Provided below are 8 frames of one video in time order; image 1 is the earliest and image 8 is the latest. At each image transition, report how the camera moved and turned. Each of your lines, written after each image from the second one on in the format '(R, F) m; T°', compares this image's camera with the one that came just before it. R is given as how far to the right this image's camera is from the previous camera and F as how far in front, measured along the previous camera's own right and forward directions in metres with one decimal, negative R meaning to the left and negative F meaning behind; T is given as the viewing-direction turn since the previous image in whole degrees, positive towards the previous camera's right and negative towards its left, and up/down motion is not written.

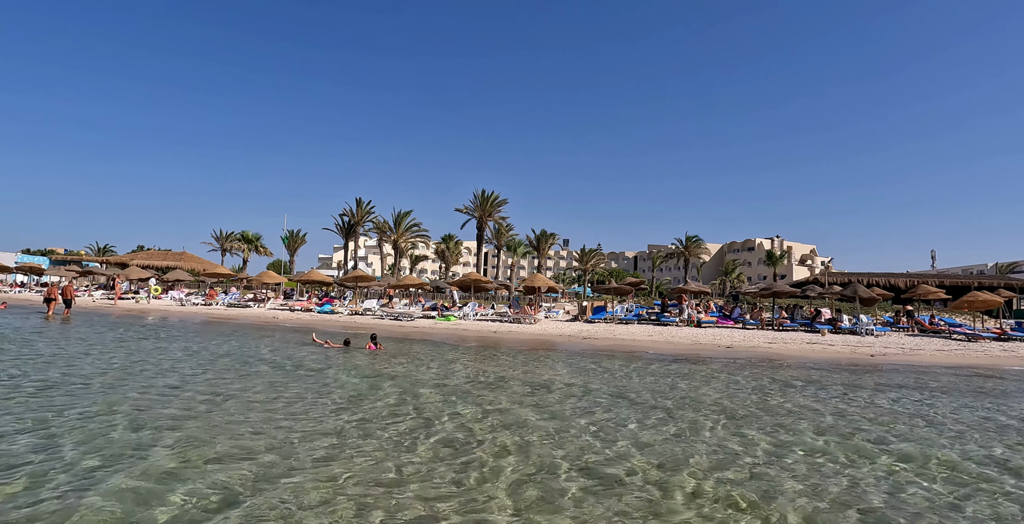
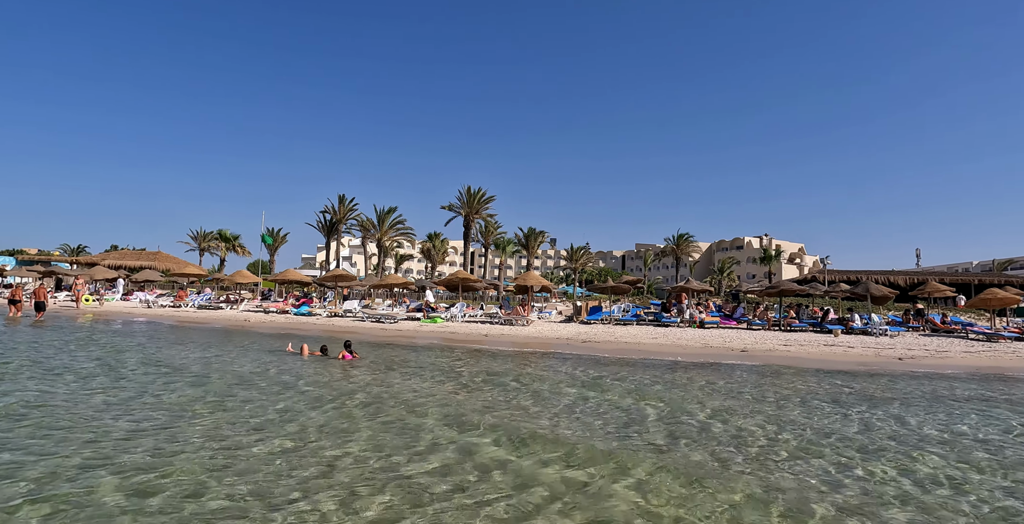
(-0.2, +1.4) m; +1°
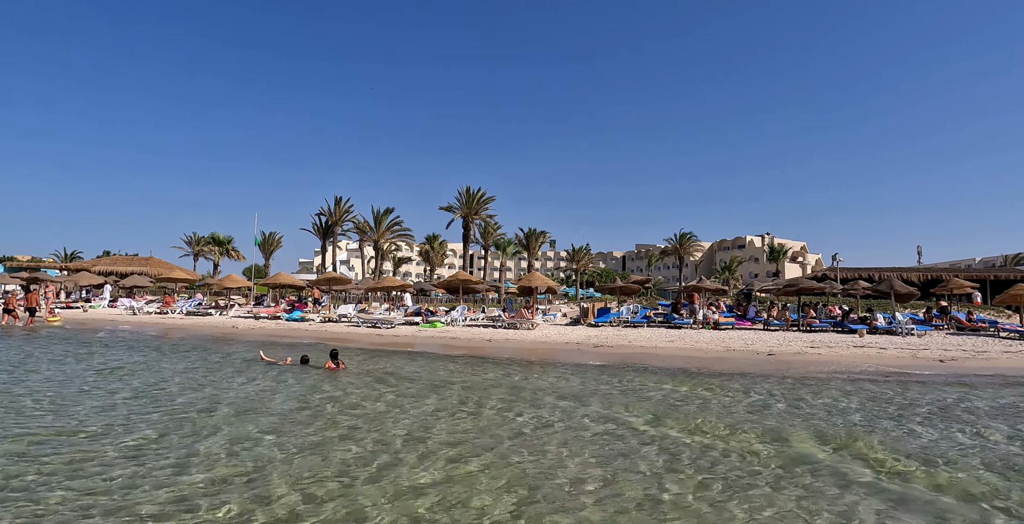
(-0.1, +1.1) m; 0°
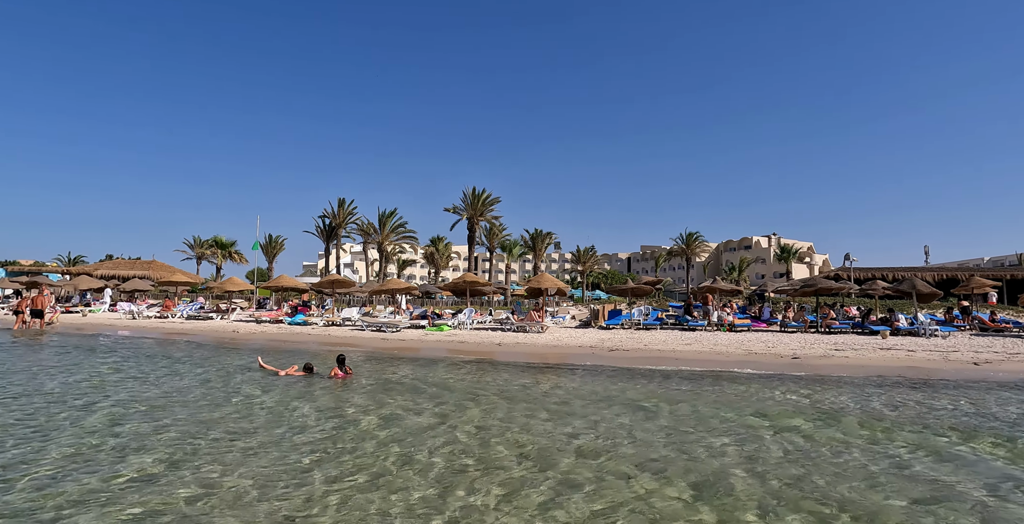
(-0.2, +0.6) m; 0°
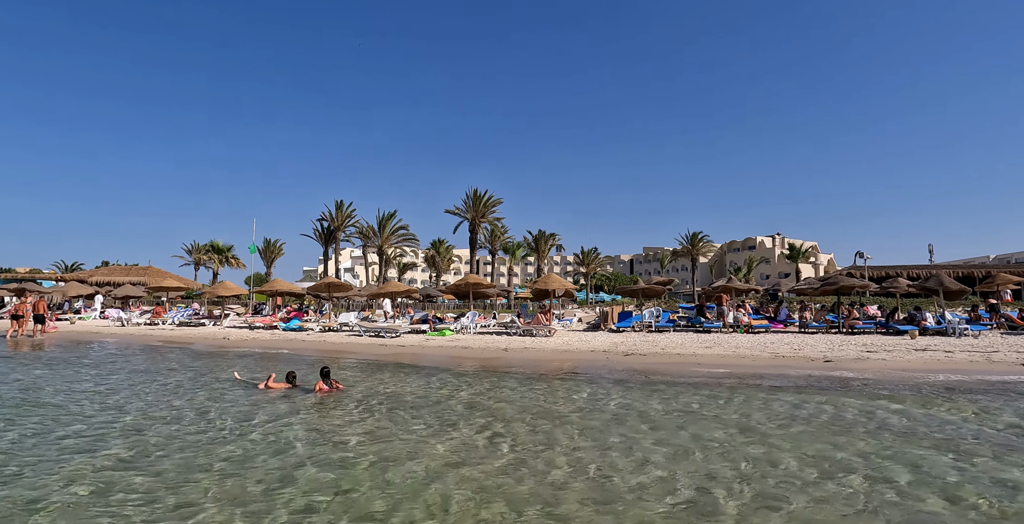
(-0.1, +0.9) m; 0°
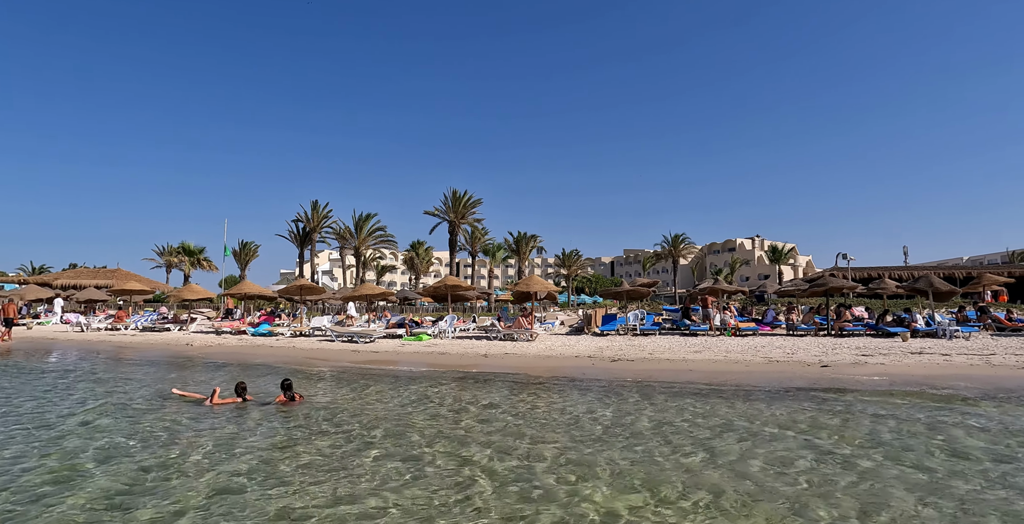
(0.0, +0.7) m; +2°
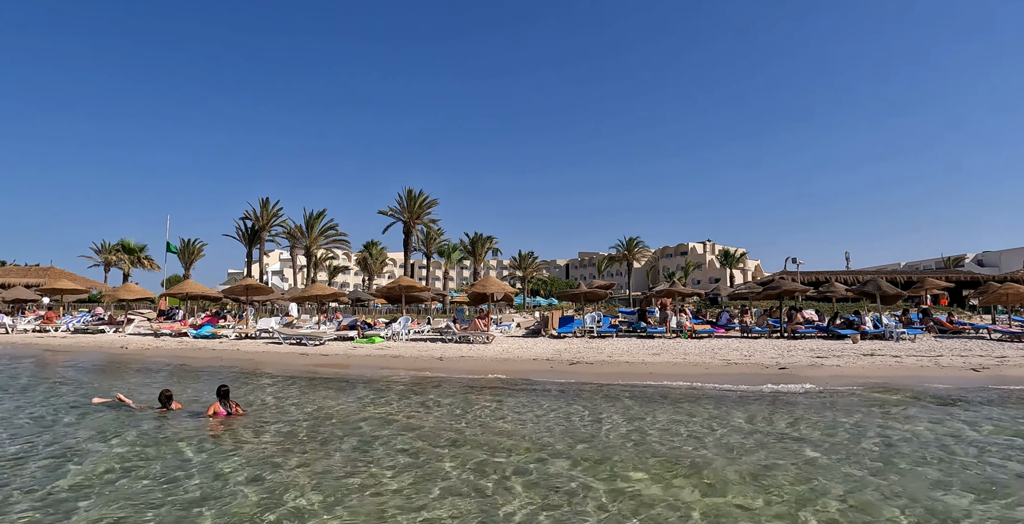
(0.0, +0.4) m; +4°
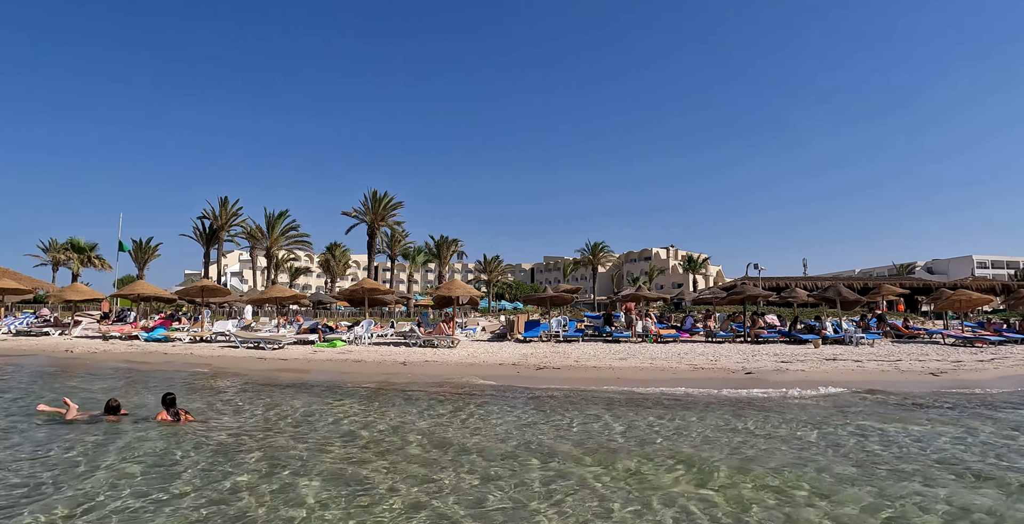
(0.0, +0.2) m; +3°
